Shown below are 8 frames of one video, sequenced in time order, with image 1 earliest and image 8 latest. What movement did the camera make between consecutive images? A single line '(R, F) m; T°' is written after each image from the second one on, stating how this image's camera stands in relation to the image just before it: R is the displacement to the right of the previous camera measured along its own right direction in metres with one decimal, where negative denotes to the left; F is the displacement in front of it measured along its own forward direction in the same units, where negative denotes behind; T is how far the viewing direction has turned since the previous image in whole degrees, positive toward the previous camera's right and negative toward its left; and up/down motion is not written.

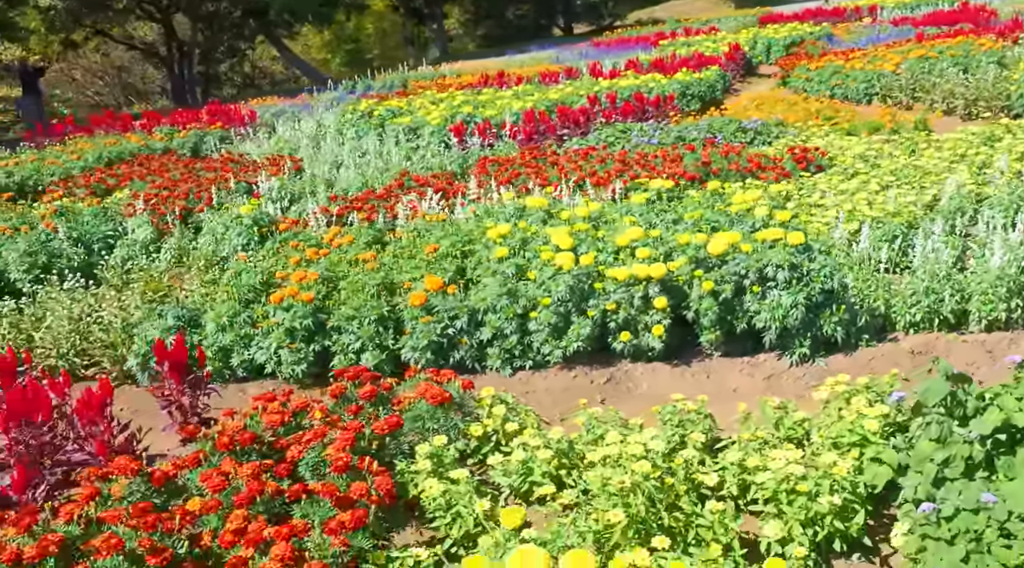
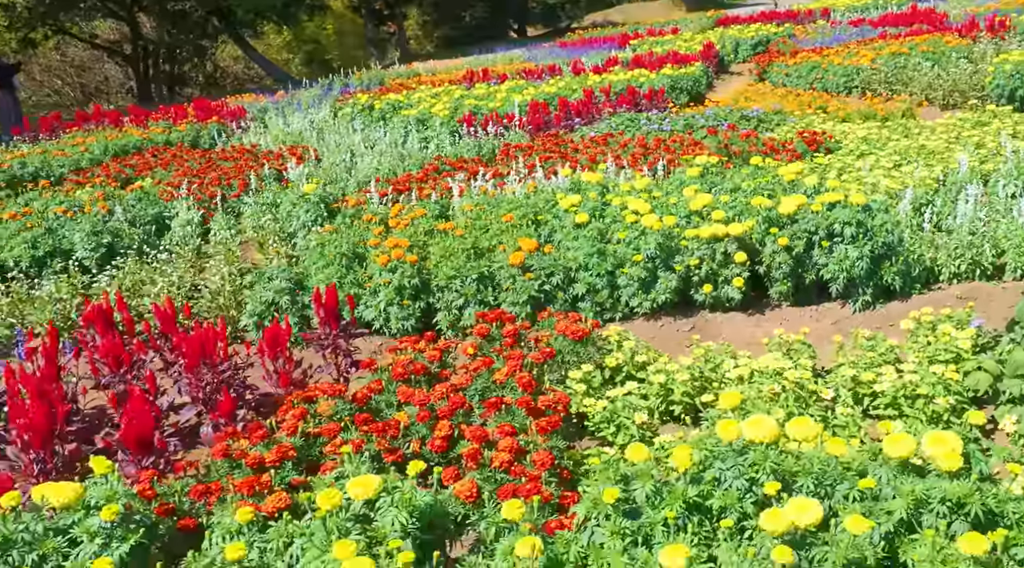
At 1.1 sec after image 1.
(-0.9, -0.6) m; +4°
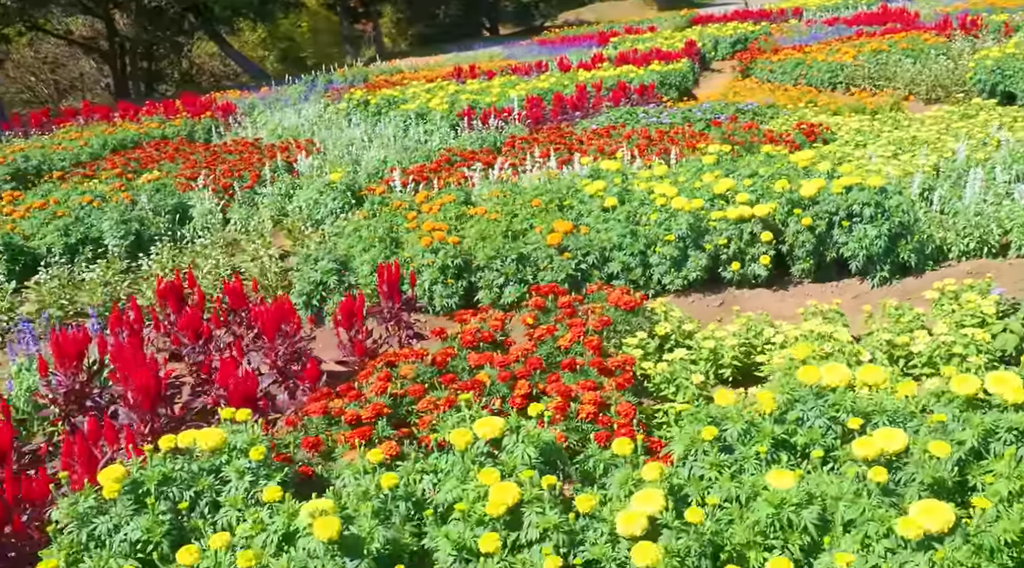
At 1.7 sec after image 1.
(-0.5, -0.3) m; +2°
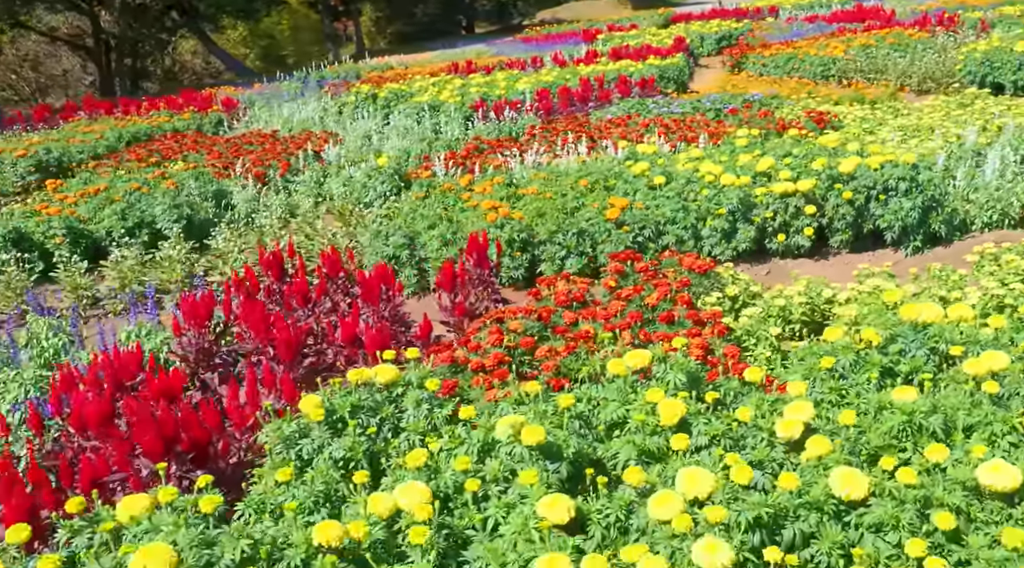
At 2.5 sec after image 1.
(-0.7, -0.4) m; +2°
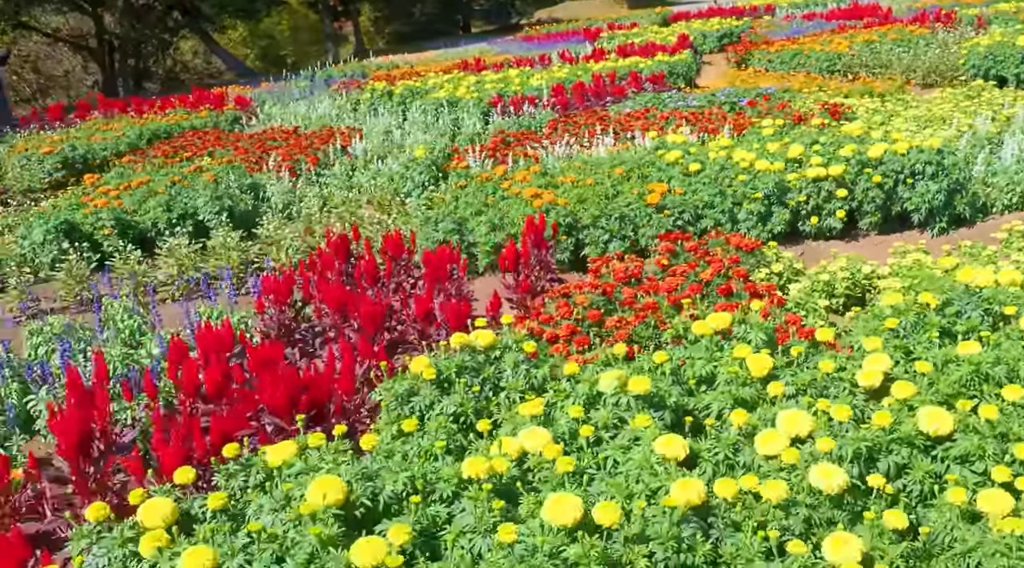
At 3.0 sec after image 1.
(-0.4, -0.3) m; +1°
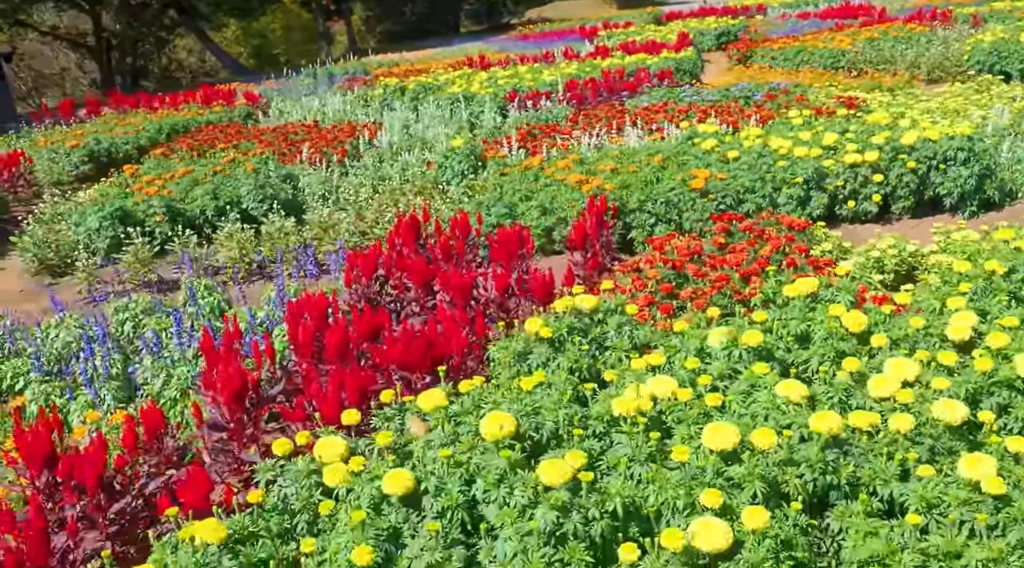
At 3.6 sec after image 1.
(-0.5, -0.3) m; +1°
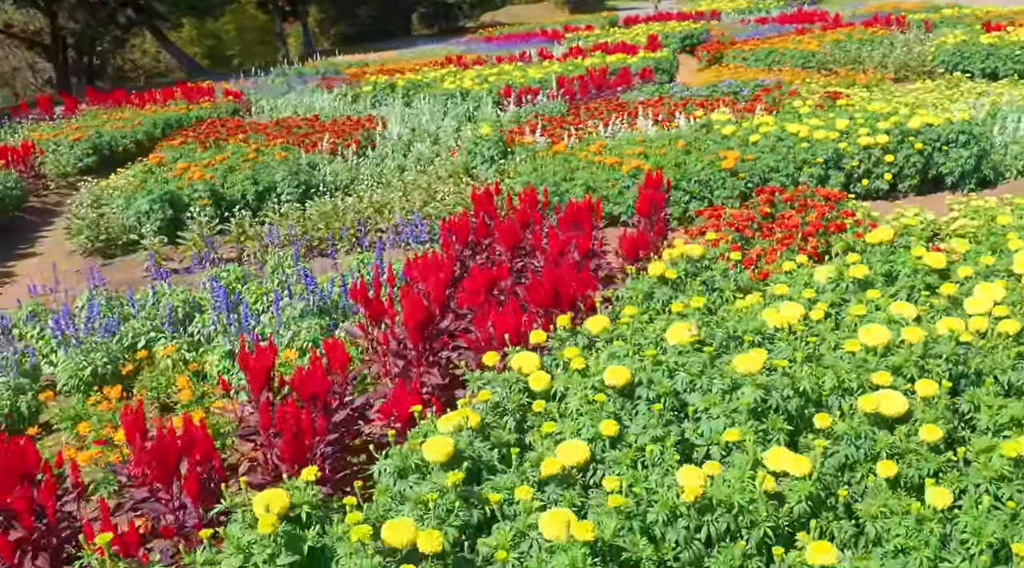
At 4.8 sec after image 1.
(-0.9, -0.6) m; +4°
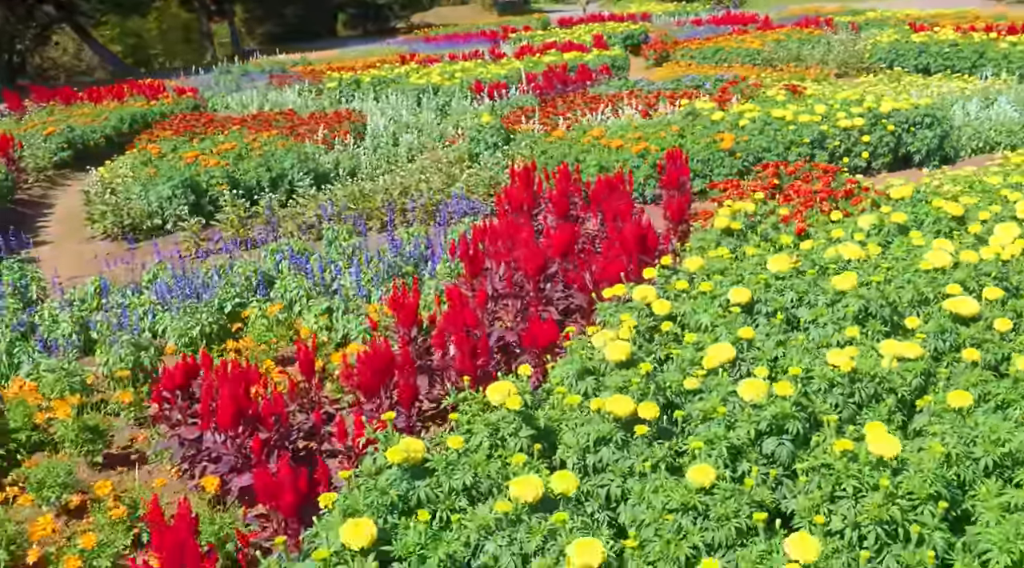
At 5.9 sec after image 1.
(-1.0, -0.7) m; +5°
